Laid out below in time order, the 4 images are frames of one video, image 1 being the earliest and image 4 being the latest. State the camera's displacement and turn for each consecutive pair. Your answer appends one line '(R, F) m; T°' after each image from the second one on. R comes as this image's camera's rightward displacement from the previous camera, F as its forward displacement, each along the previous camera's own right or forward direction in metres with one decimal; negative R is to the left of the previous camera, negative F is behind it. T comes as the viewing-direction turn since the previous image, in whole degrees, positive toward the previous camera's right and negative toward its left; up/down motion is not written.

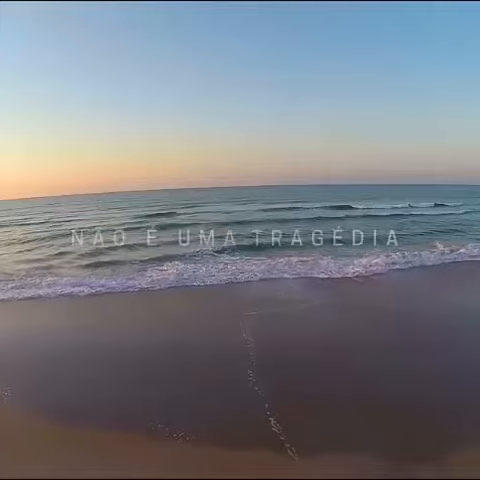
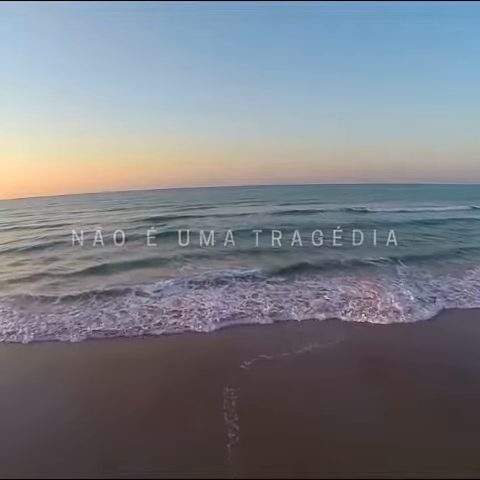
(-0.4, +1.6) m; 0°
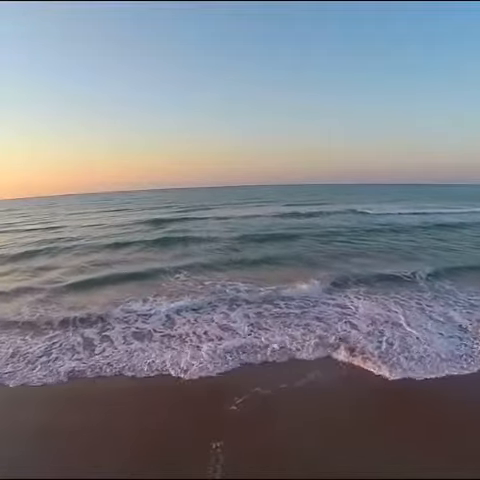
(-0.1, +0.9) m; 0°
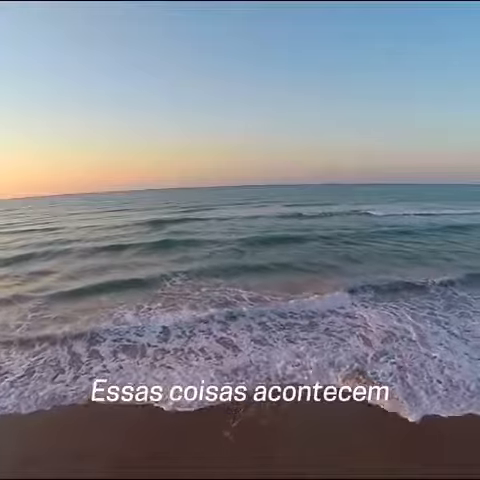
(-0.1, +0.5) m; 0°
